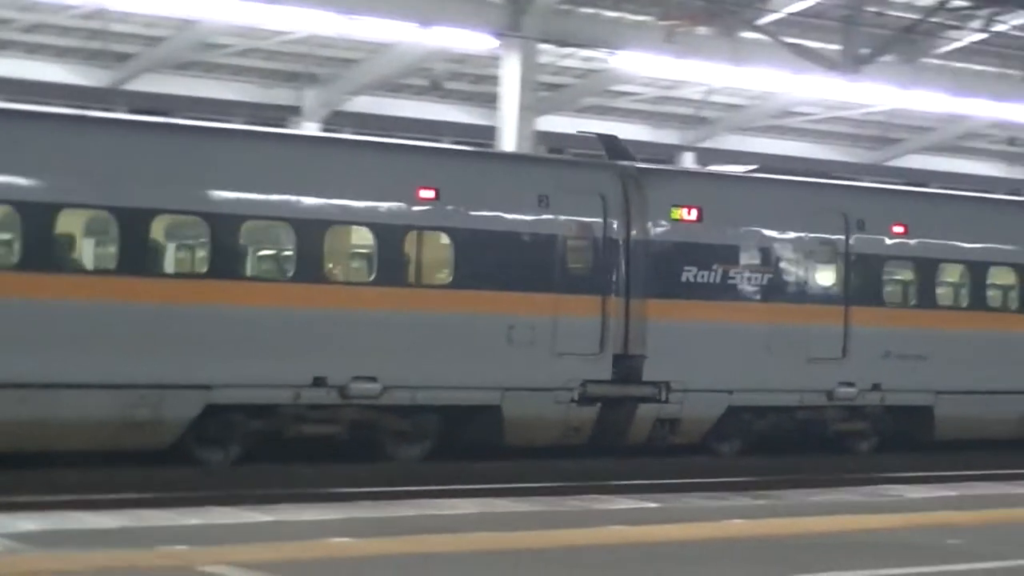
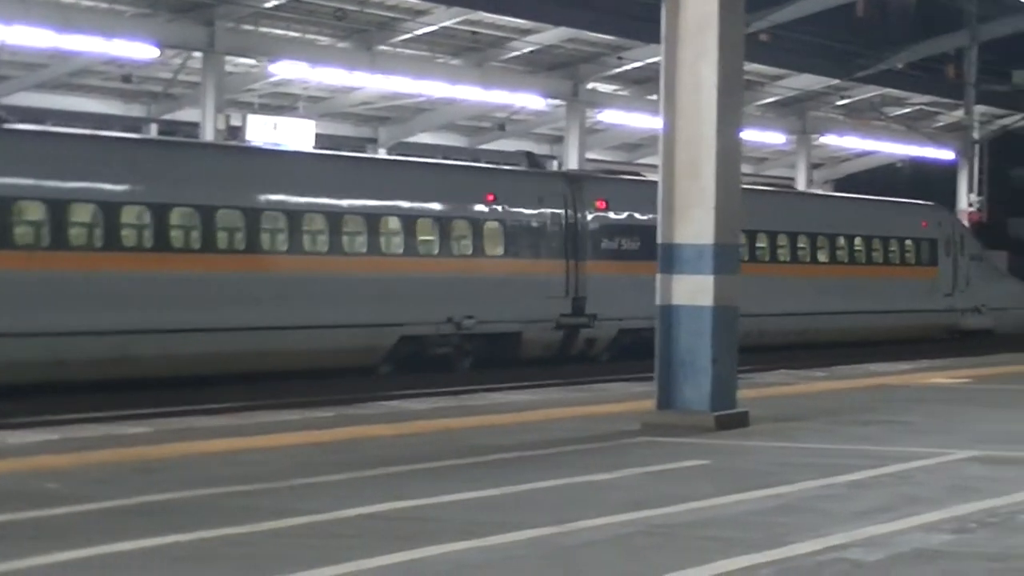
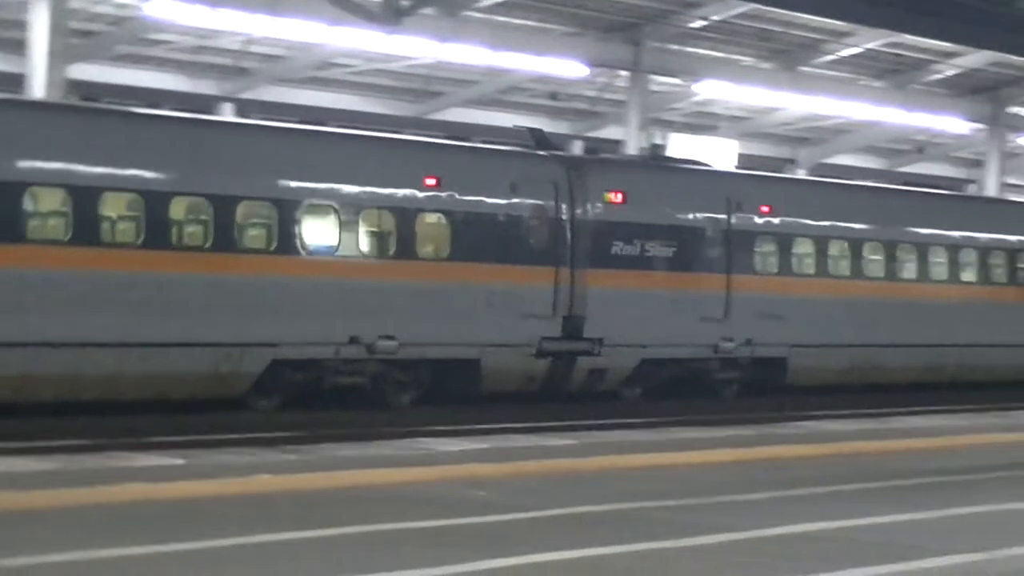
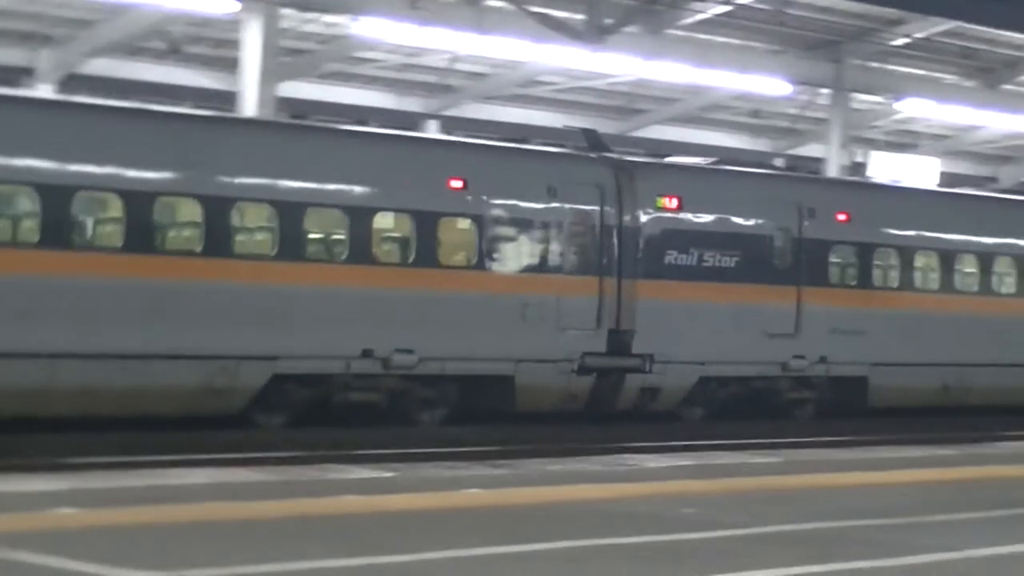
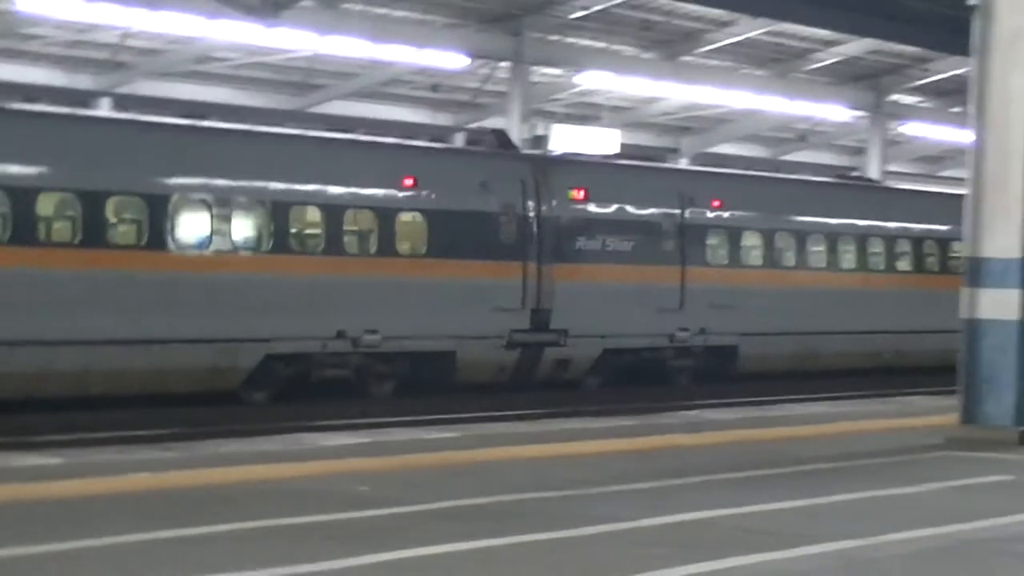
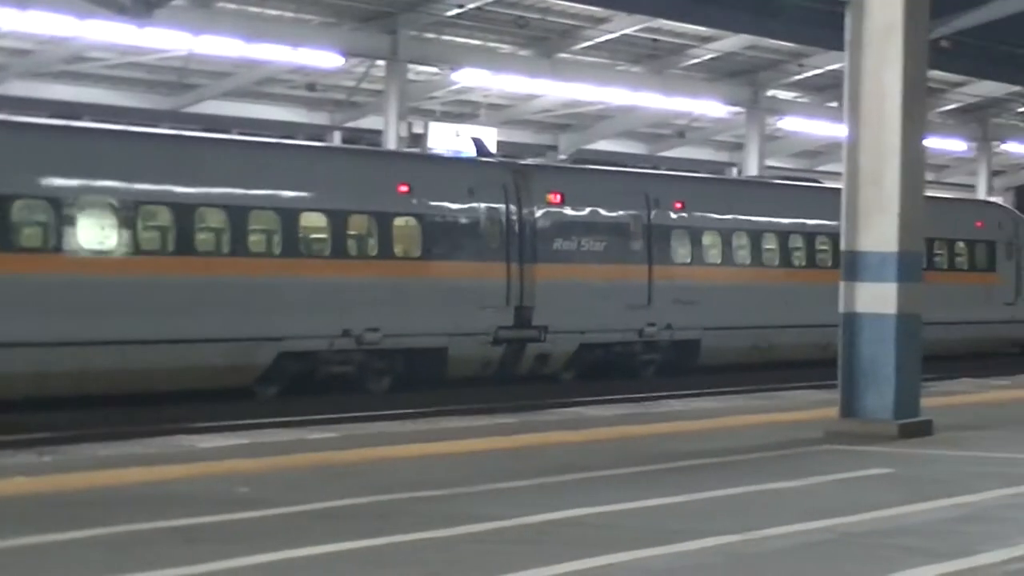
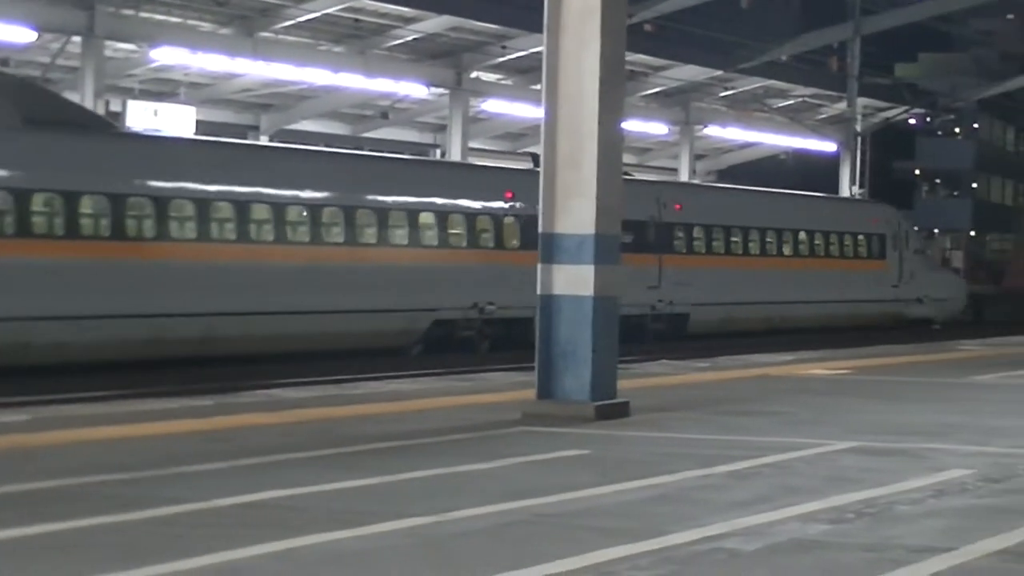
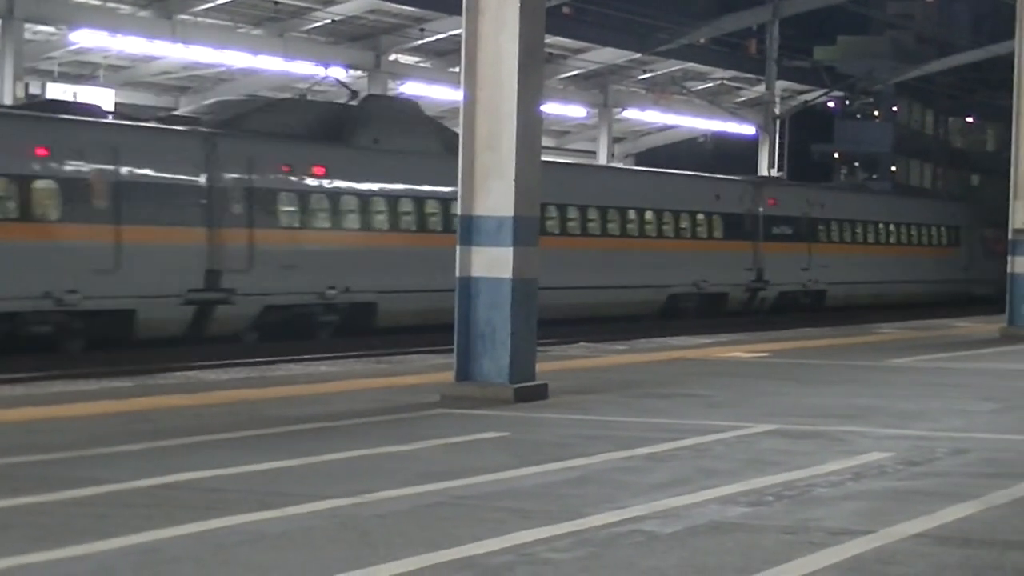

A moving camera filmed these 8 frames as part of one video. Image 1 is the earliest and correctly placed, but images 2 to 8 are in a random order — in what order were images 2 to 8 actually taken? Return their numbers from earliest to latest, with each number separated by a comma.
4, 3, 5, 6, 2, 7, 8
